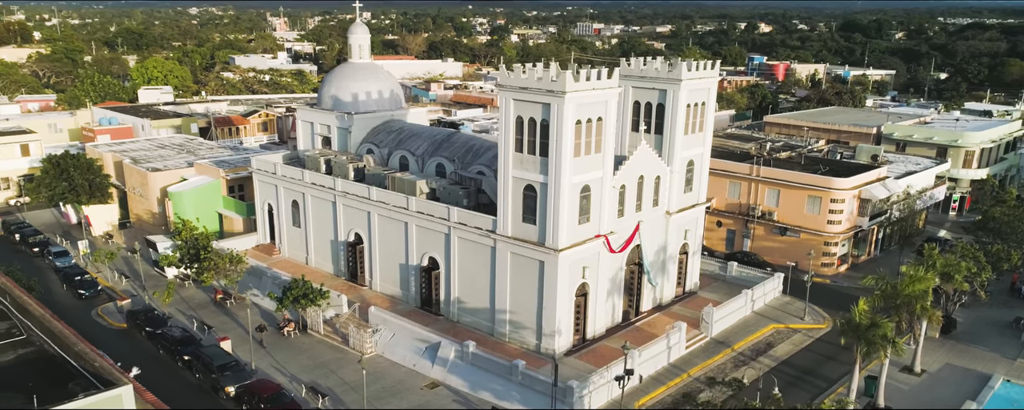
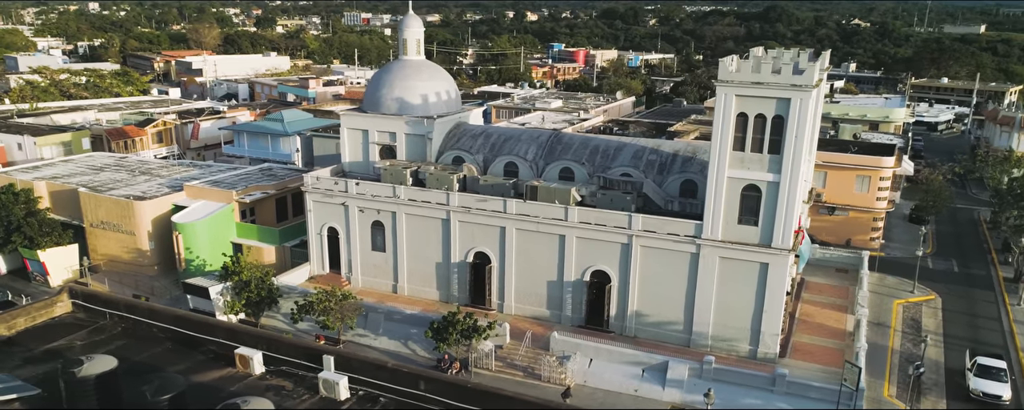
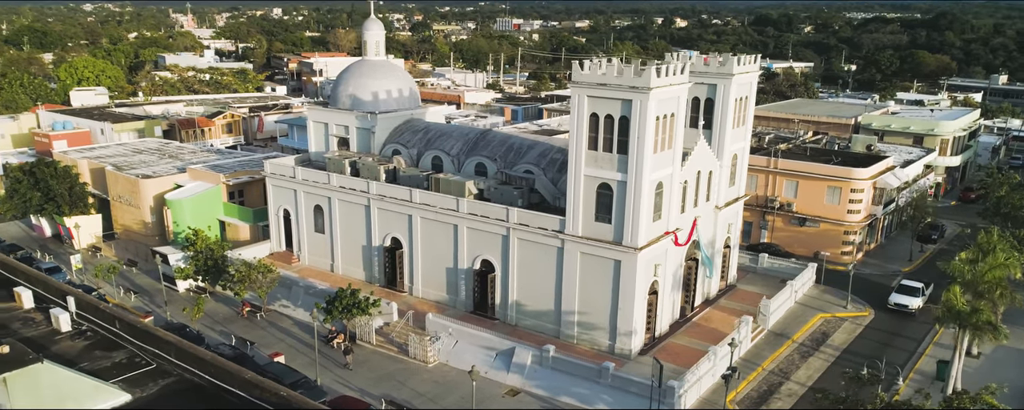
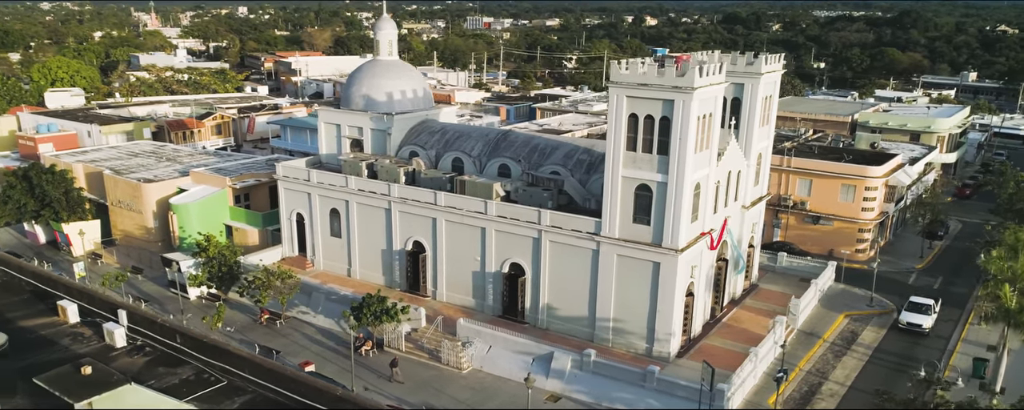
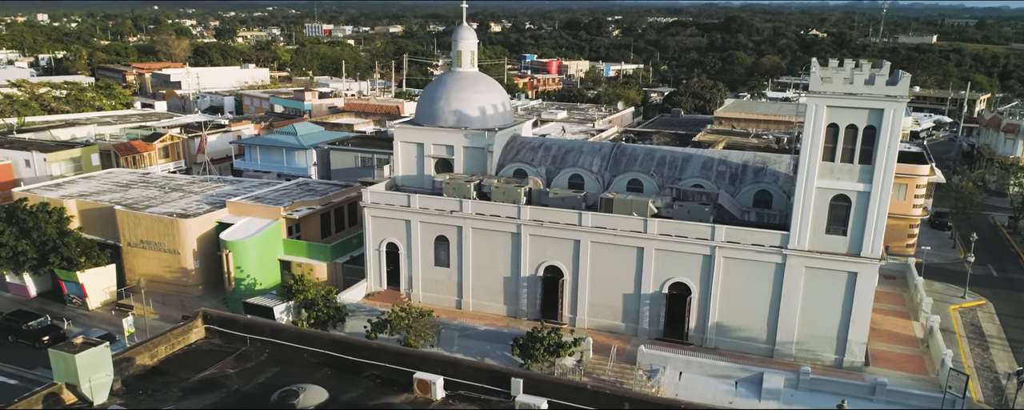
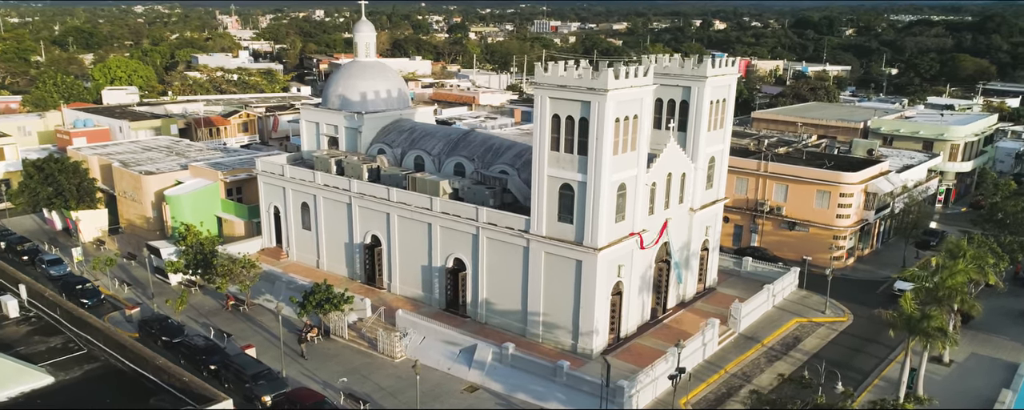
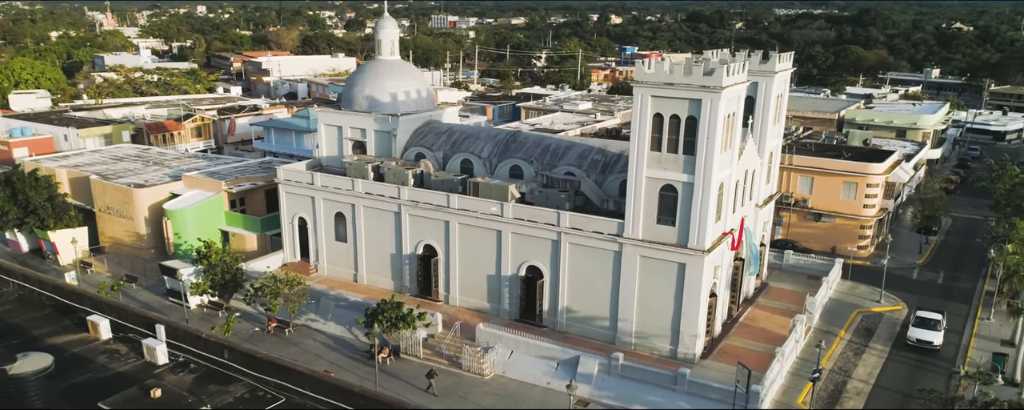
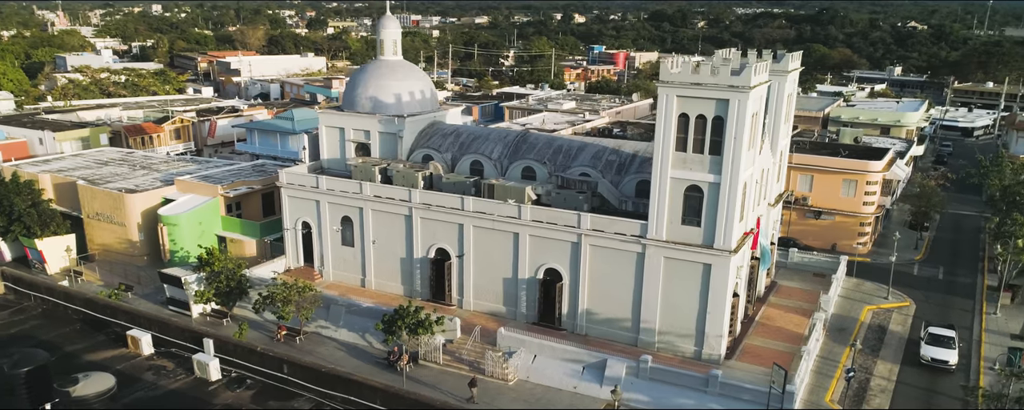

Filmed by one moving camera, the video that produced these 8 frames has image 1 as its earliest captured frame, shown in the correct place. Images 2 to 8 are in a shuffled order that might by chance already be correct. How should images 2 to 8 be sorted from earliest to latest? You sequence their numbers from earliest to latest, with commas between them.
6, 3, 4, 7, 8, 2, 5
